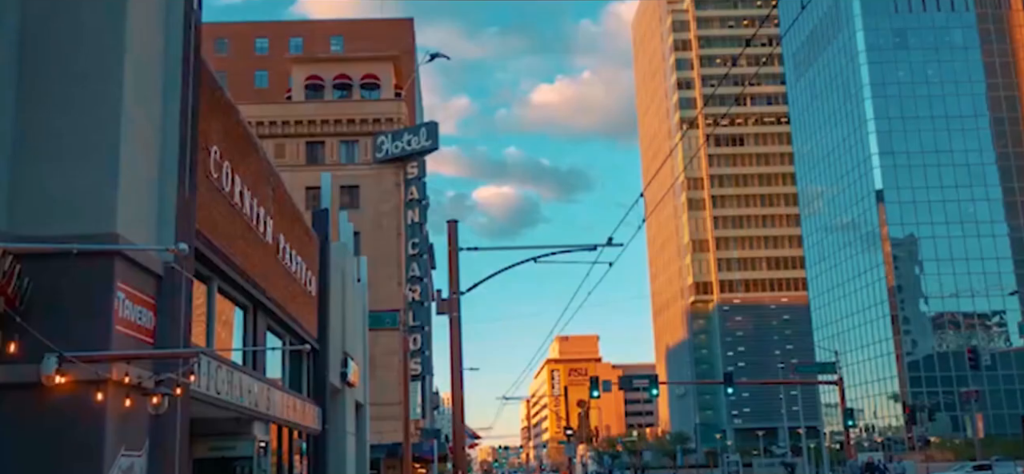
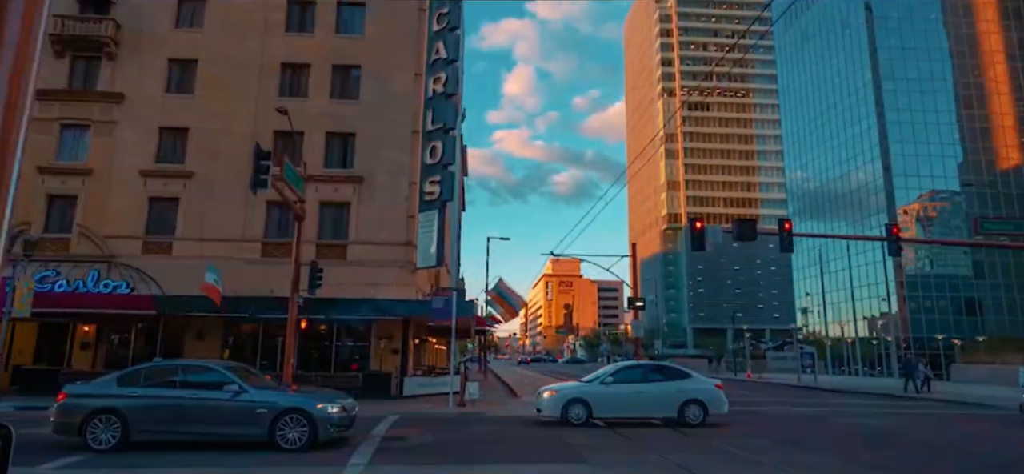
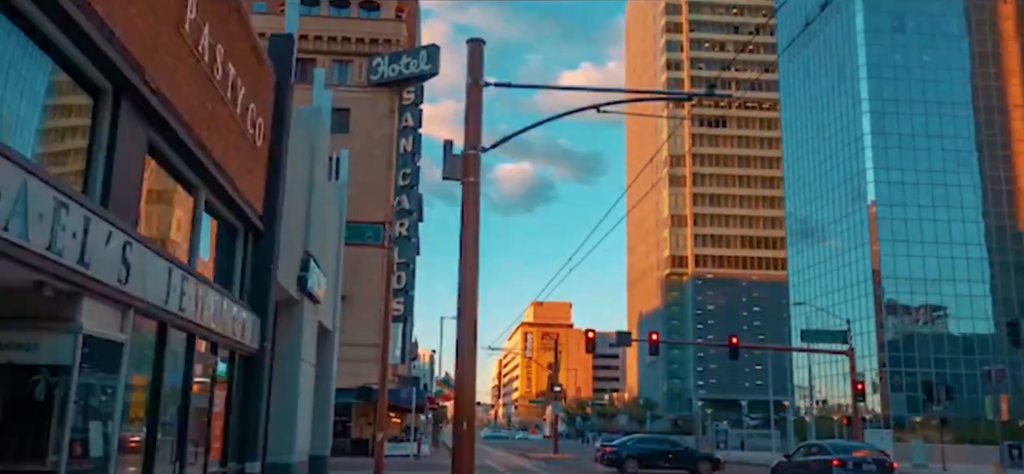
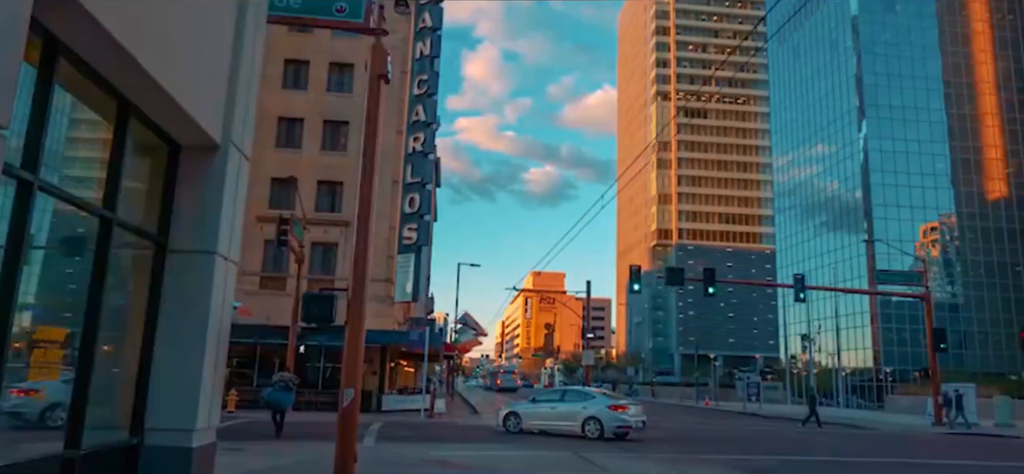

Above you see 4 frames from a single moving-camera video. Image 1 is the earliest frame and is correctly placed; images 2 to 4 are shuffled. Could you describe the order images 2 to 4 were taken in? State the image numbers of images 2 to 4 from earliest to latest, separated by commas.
3, 4, 2
